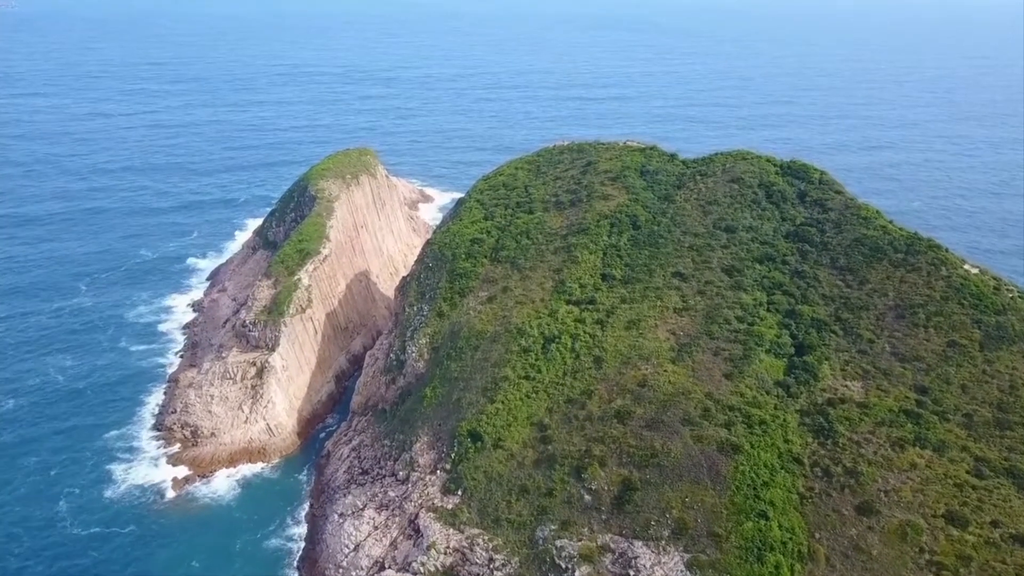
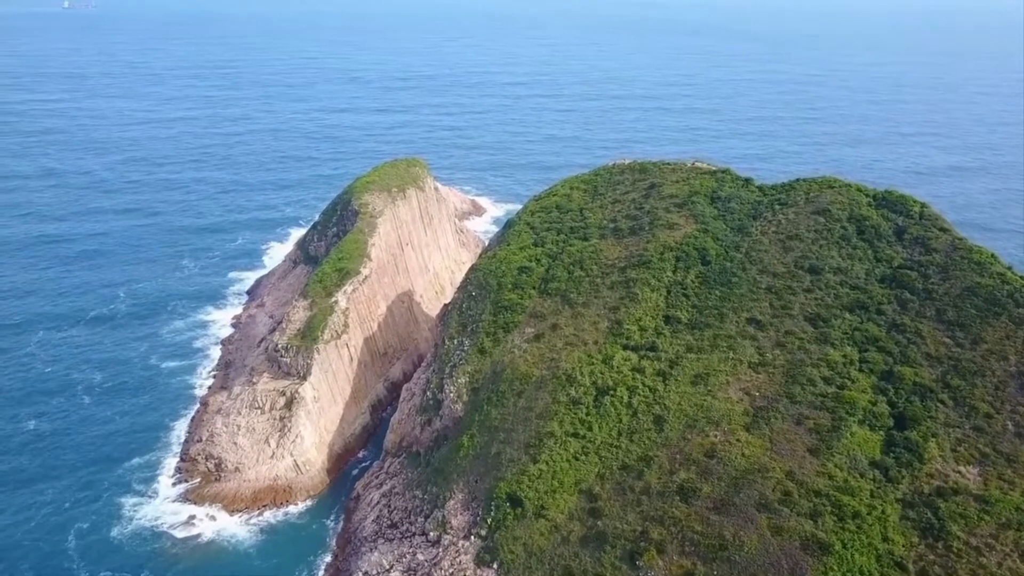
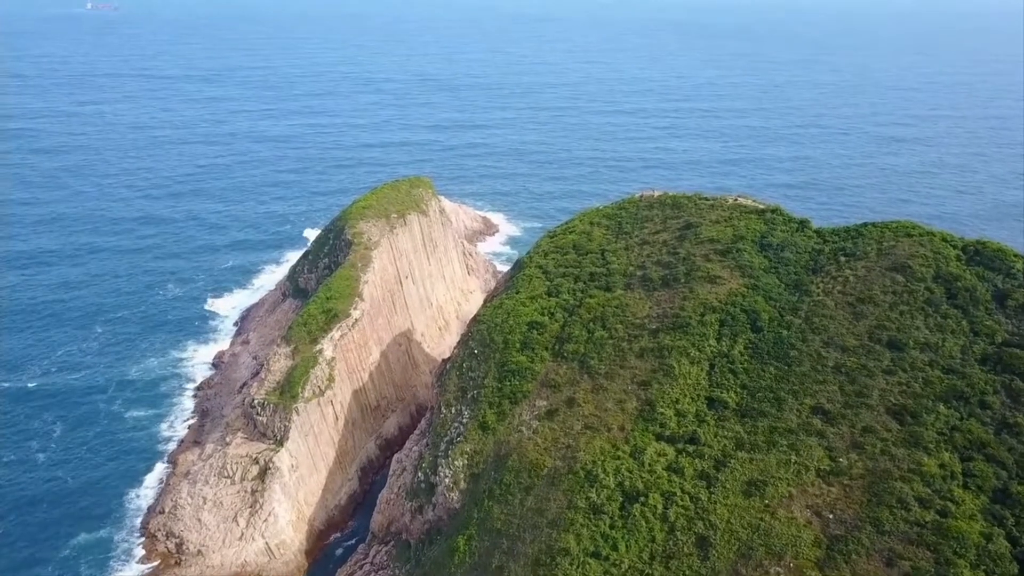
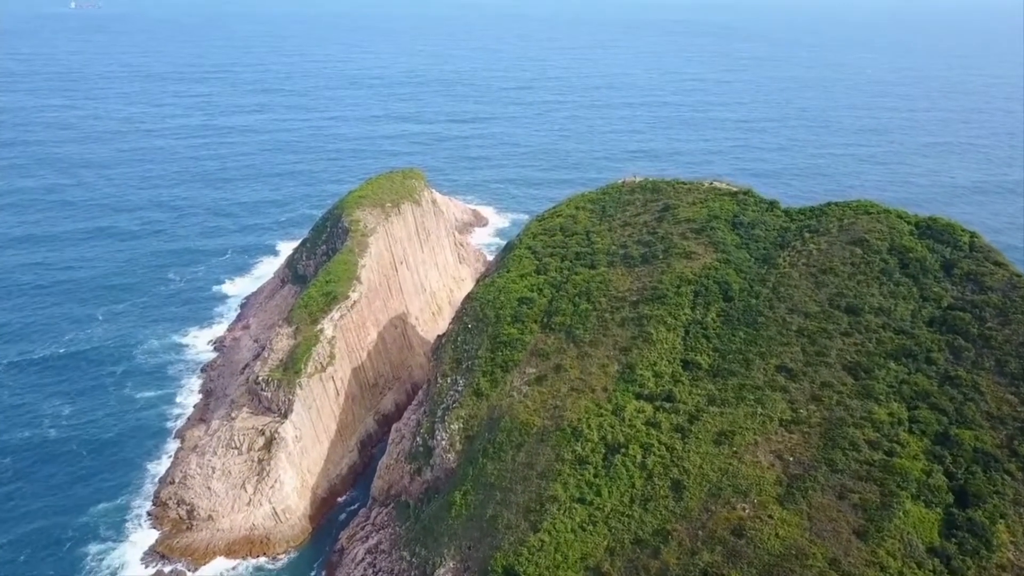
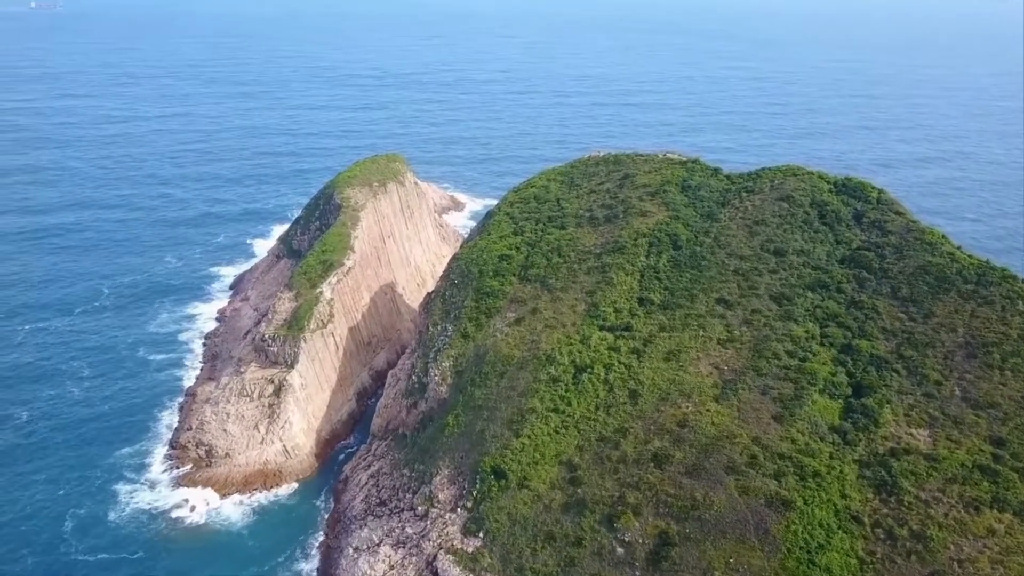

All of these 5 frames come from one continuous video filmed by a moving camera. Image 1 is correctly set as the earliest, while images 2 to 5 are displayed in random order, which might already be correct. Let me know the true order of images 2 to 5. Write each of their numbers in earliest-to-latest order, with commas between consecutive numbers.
5, 2, 4, 3
